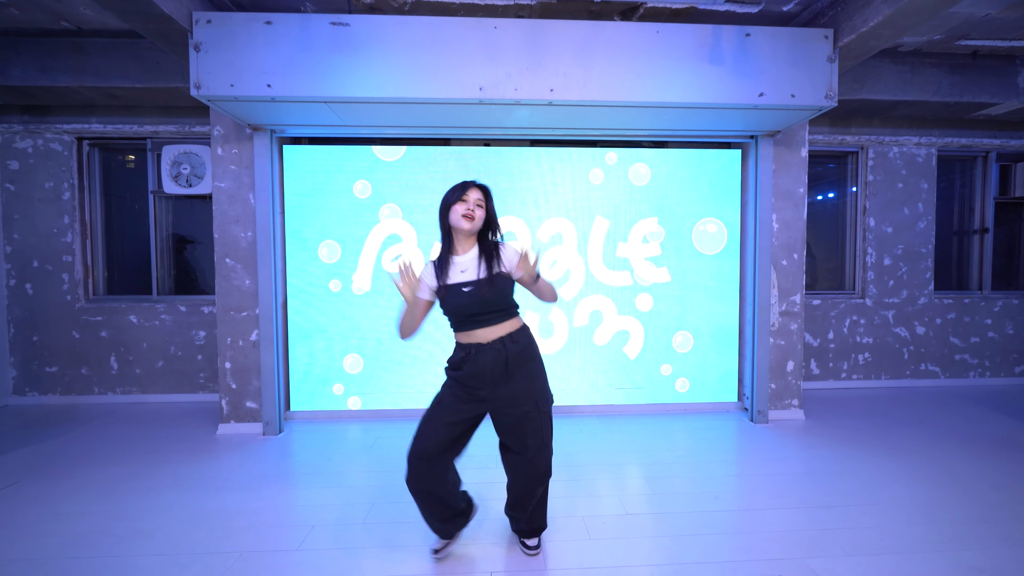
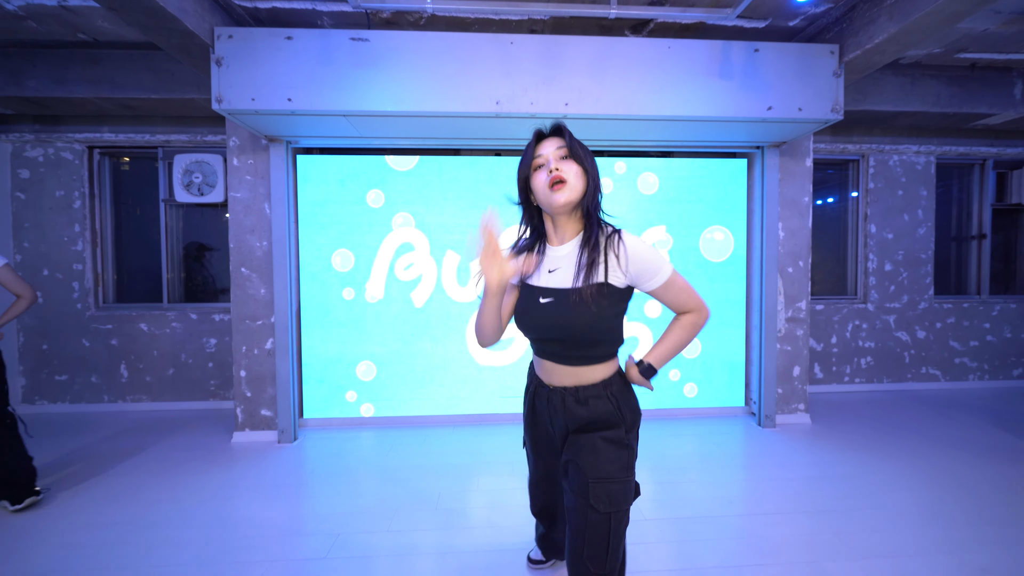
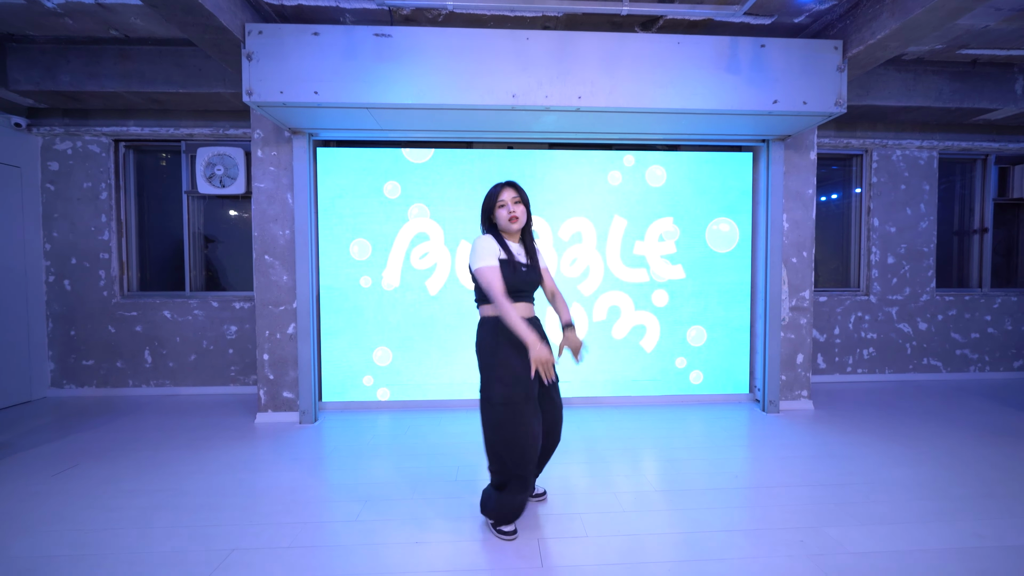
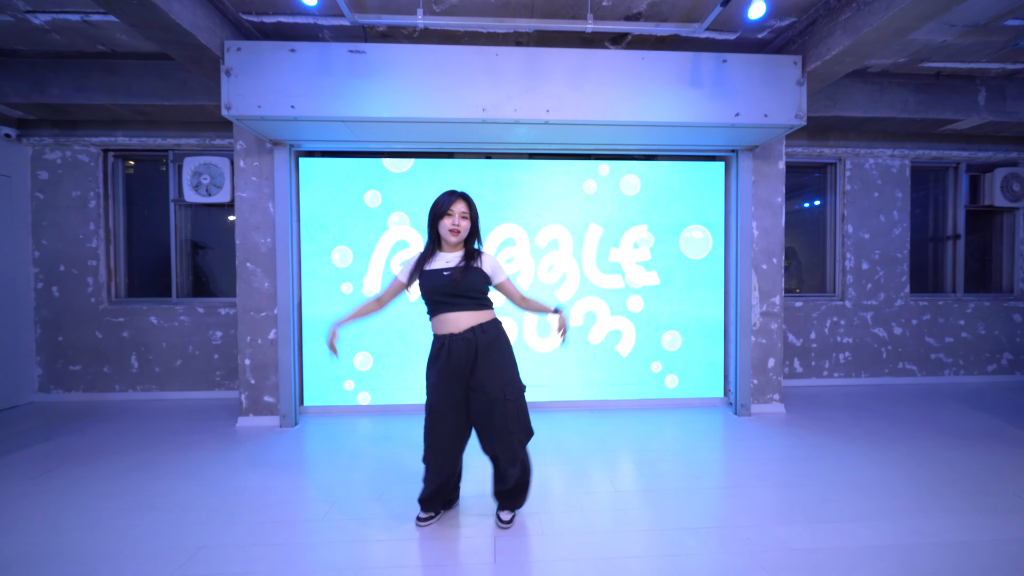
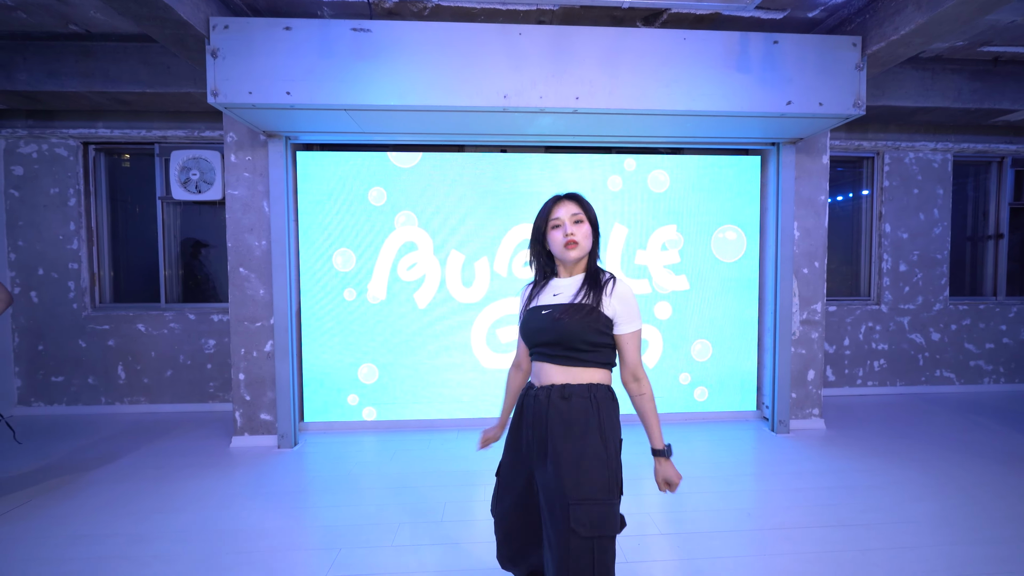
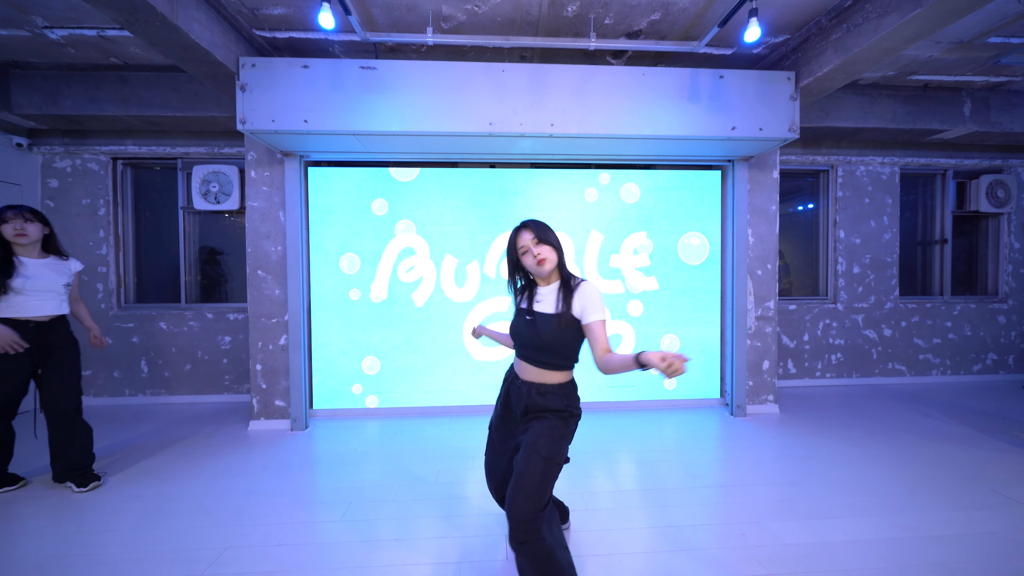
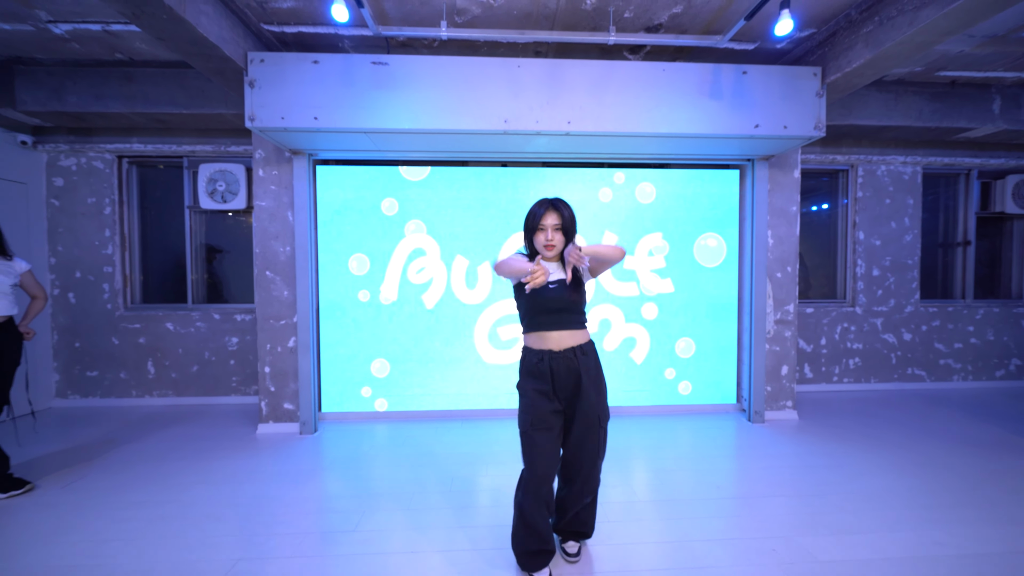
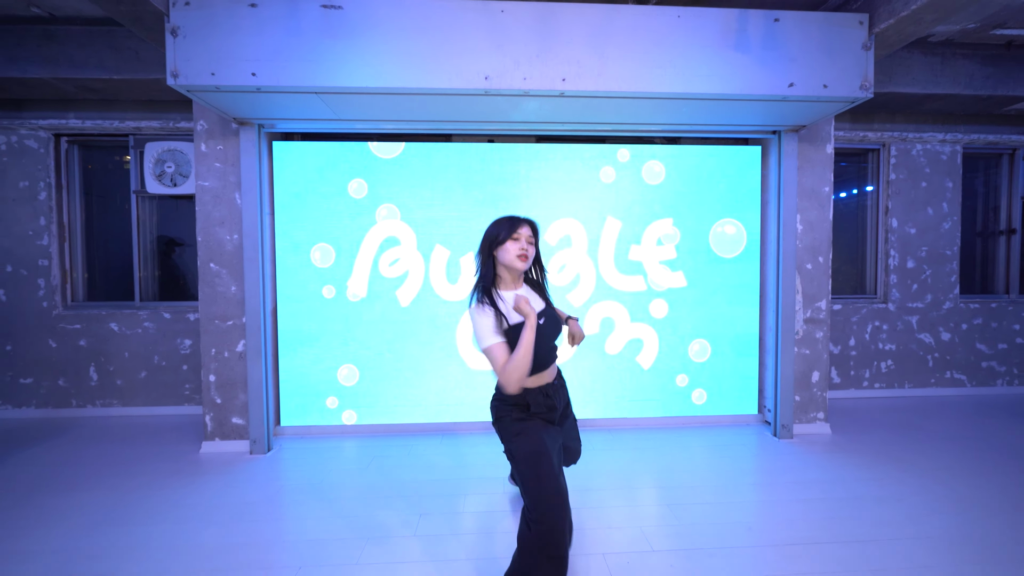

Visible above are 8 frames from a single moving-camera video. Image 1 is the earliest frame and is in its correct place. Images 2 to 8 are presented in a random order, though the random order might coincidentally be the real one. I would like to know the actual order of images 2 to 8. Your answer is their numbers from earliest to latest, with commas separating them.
4, 3, 8, 7, 5, 2, 6
